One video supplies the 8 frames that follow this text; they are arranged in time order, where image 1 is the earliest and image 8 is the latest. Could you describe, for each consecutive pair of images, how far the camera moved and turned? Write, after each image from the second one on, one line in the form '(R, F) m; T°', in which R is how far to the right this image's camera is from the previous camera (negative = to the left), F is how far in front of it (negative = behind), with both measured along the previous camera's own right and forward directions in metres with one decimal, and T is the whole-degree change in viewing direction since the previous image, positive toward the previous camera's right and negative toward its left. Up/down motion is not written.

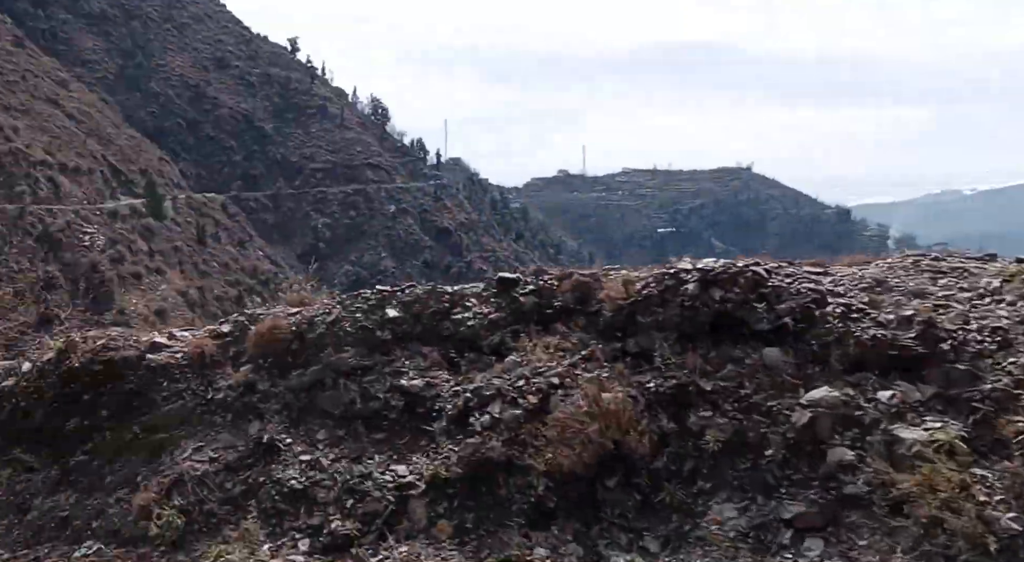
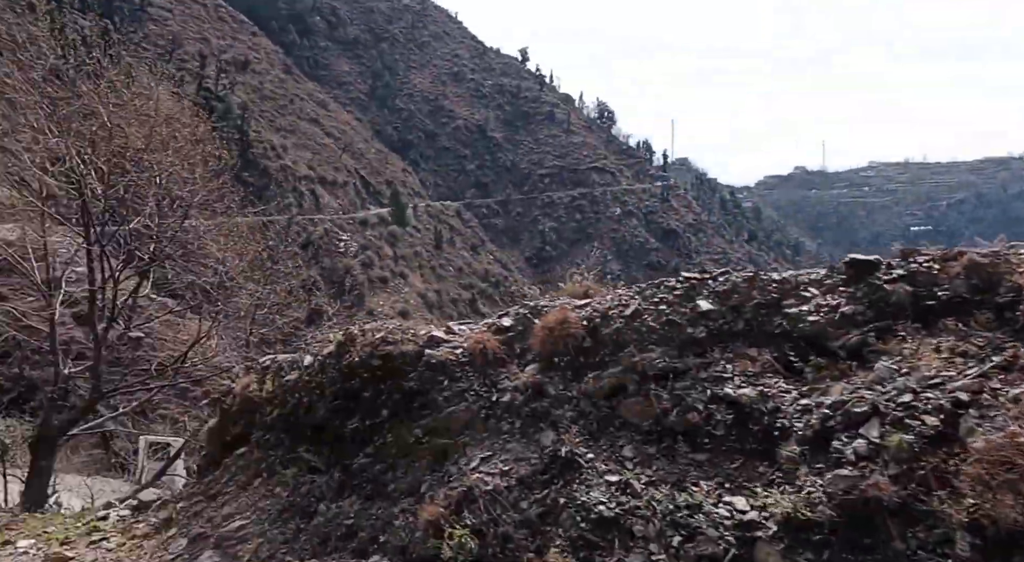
(-0.1, +0.1) m; -12°
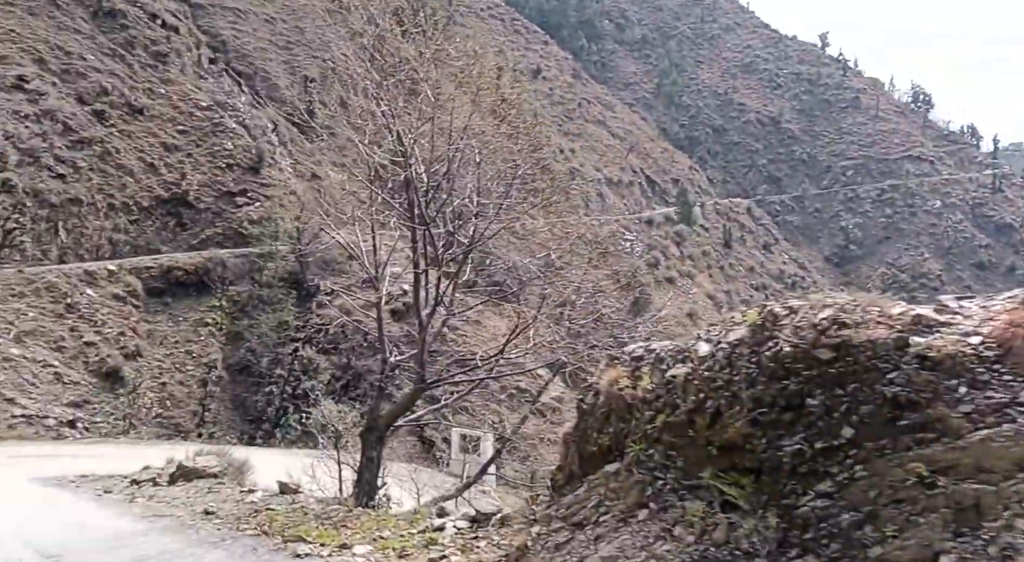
(-0.2, +0.4) m; -15°
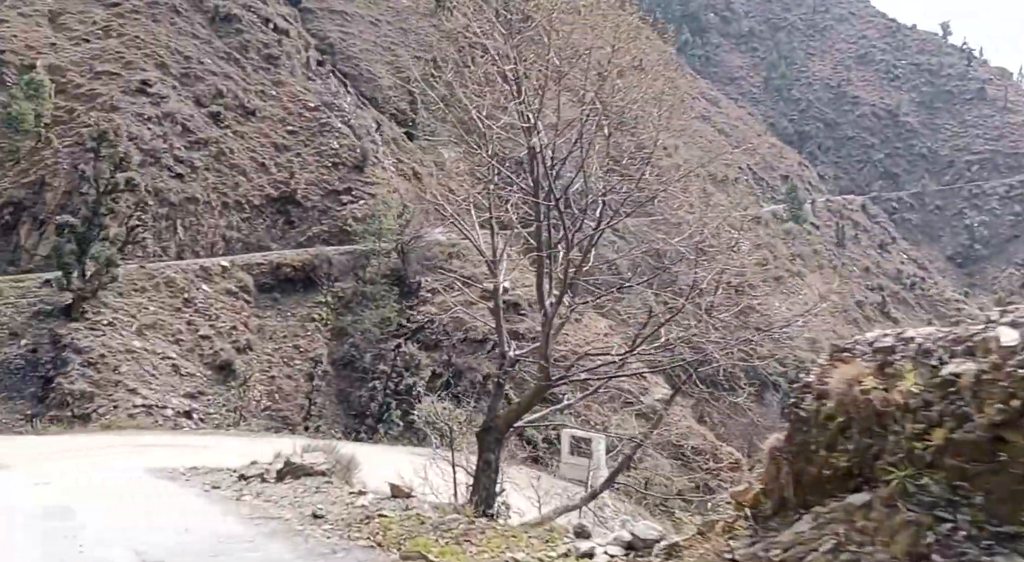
(-0.1, +0.3) m; -5°
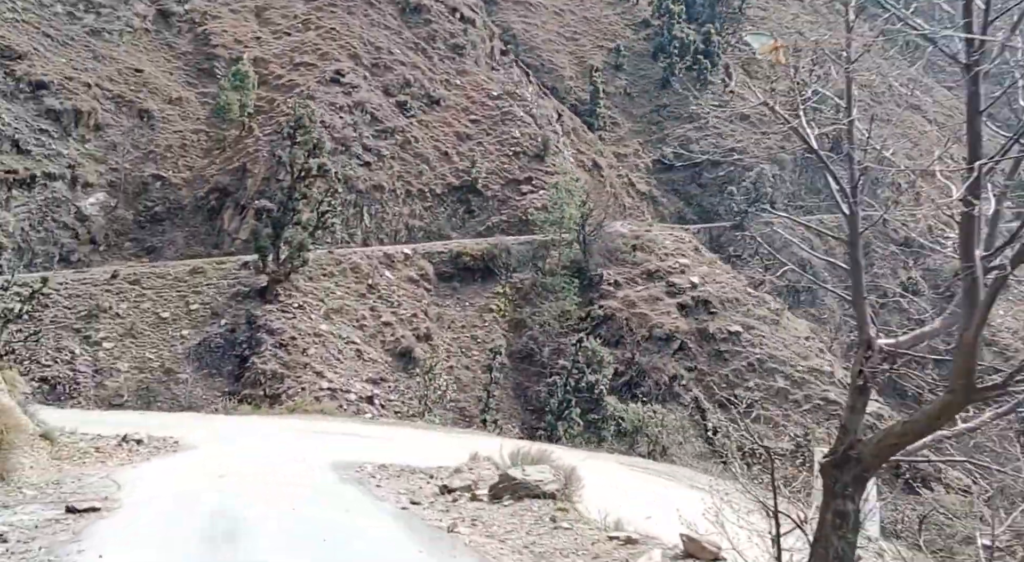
(-0.4, +1.1) m; -9°
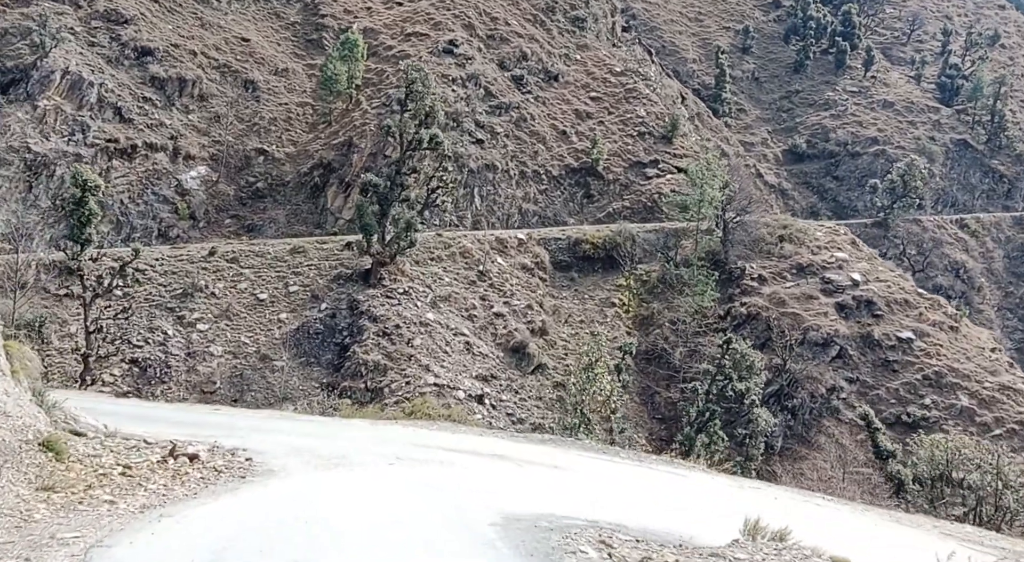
(-0.9, +3.6) m; -5°
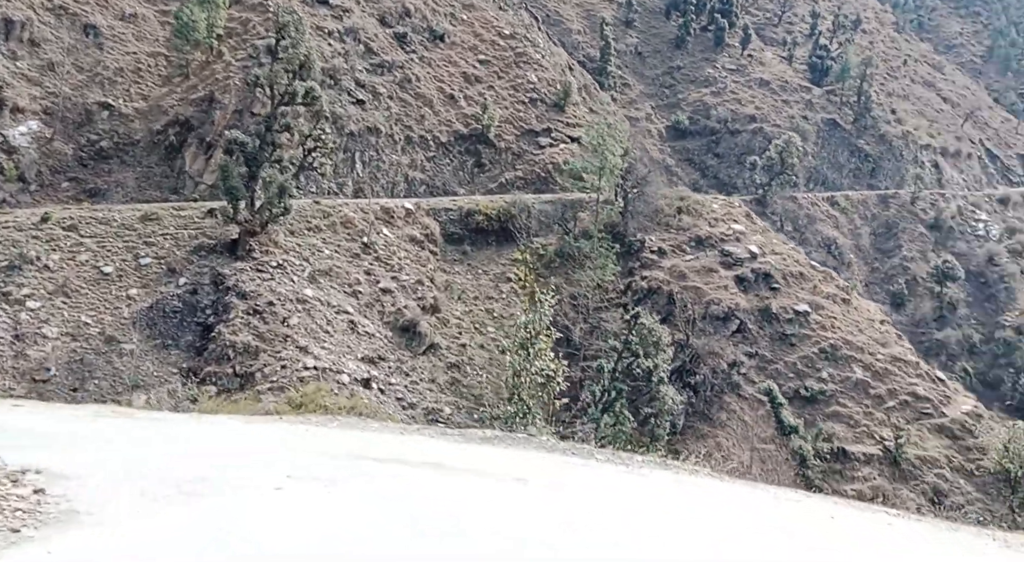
(-0.6, +3.3) m; +7°
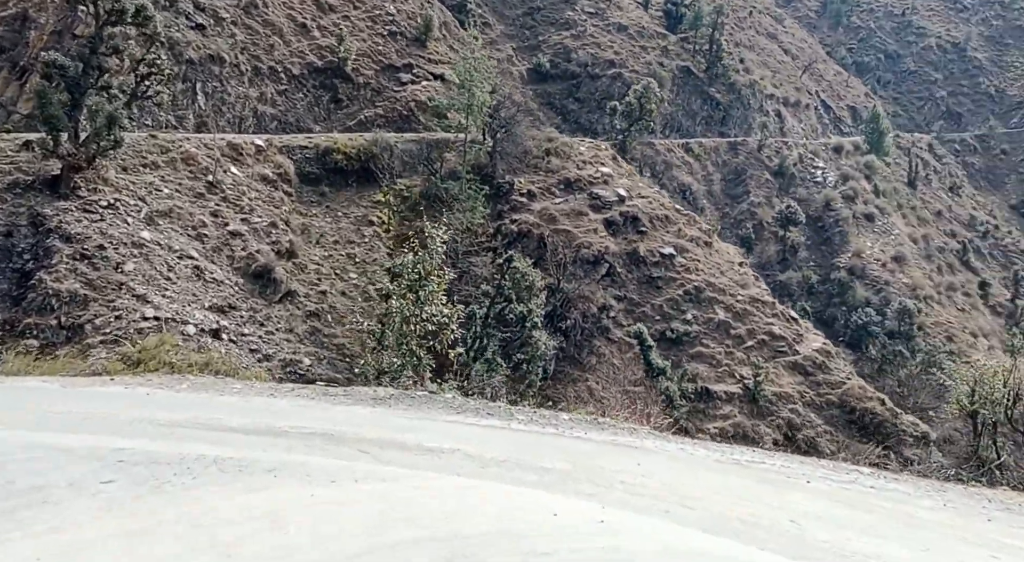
(-0.3, +2.1) m; +8°
